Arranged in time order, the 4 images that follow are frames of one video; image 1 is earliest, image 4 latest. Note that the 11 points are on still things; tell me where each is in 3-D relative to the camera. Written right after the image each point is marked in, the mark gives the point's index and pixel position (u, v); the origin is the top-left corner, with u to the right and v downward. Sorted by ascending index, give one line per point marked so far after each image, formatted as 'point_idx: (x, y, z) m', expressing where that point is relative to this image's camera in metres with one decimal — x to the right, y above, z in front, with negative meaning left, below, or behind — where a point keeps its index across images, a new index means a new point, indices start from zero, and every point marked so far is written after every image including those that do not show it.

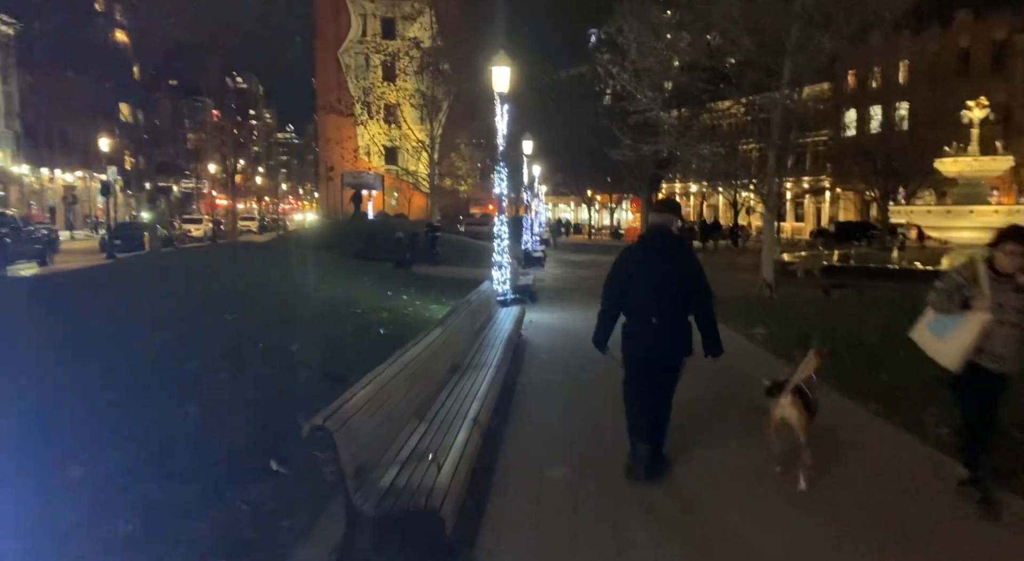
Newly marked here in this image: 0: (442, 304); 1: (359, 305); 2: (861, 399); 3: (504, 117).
0: (-1.4, -0.5, +13.8) m
1: (-2.7, -0.4, +11.8) m
2: (+4.0, -1.3, +7.8) m
3: (-0.2, +3.2, +13.3) m
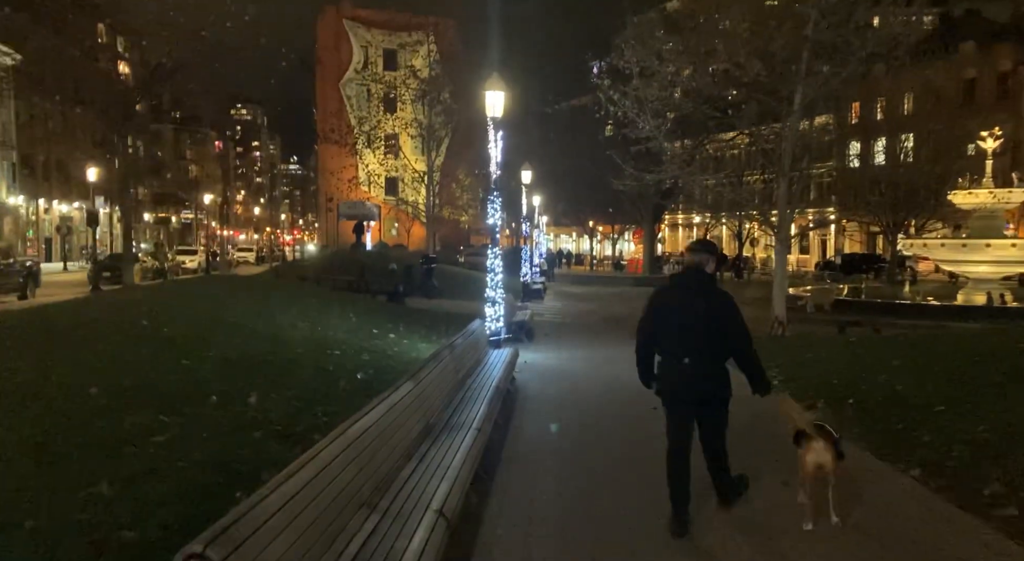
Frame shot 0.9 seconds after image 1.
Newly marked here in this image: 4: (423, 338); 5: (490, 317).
0: (-1.6, -1.2, +12.9) m
1: (-2.8, -1.0, +10.9) m
2: (+3.9, -1.8, +6.8) m
3: (-0.3, +2.6, +12.5) m
4: (-1.8, -1.2, +13.4) m
5: (-0.4, -0.7, +12.4) m
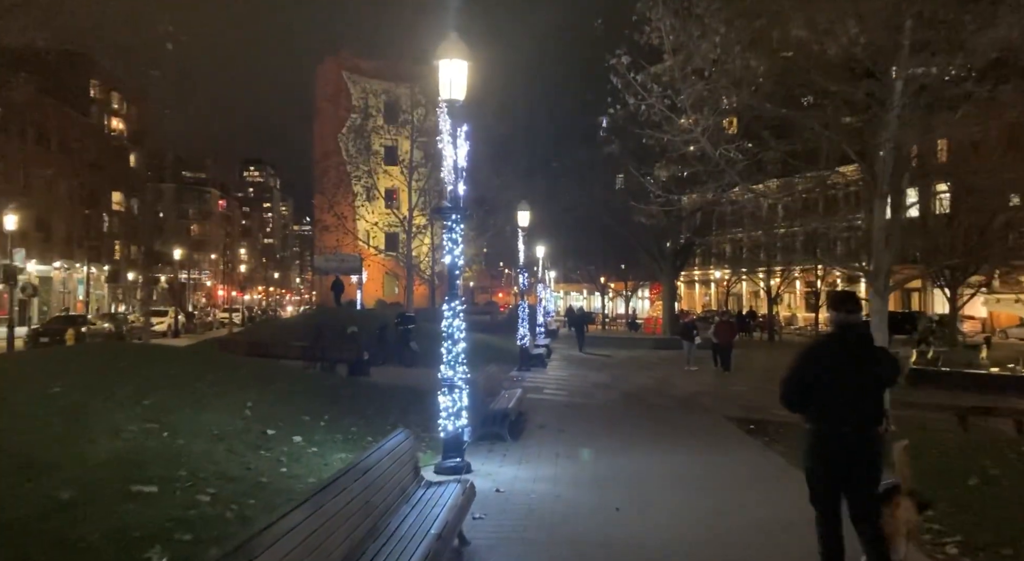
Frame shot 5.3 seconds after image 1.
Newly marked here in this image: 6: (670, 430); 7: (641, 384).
0: (-1.9, -2.1, +8.3) m
1: (-3.2, -1.8, +6.4) m
2: (+3.4, -2.1, +2.1) m
3: (-0.7, +1.7, +8.2) m
4: (-2.1, -2.1, +8.8) m
5: (-0.8, -1.5, +7.9) m
6: (+2.6, -2.5, +11.2) m
7: (+3.6, -2.8, +18.6) m
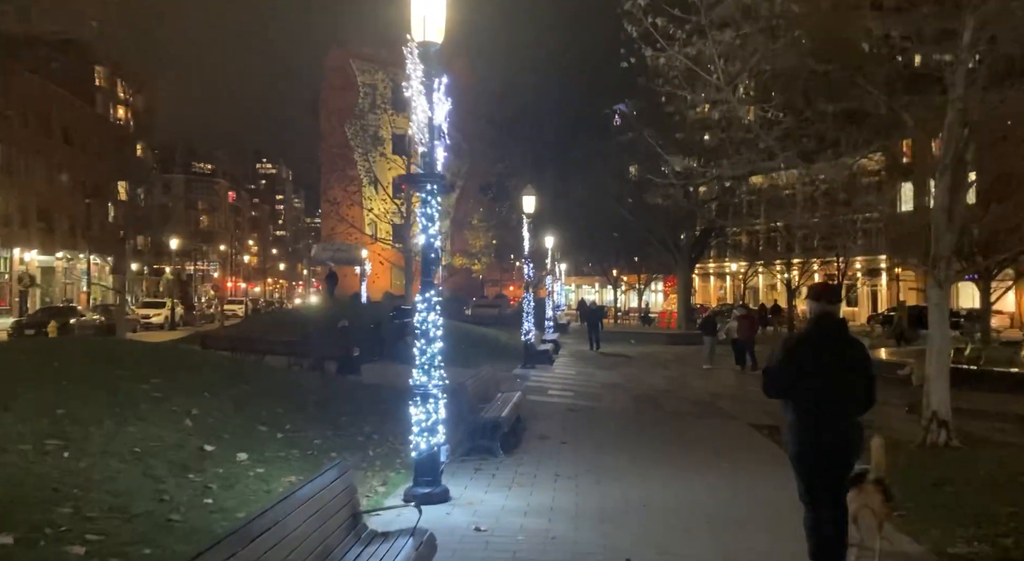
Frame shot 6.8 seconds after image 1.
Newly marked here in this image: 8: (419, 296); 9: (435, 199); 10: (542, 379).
0: (-2.0, -1.9, +6.9) m
1: (-3.3, -1.6, +4.9) m
2: (+3.2, -2.0, +0.6) m
3: (-0.8, +1.8, +6.8) m
4: (-2.2, -1.9, +7.4) m
5: (-0.9, -1.4, +6.4) m
6: (+2.5, -2.3, +9.7) m
7: (+3.6, -2.6, +17.1) m
8: (-0.9, -0.1, +6.7) m
9: (-0.8, +0.8, +6.6) m
10: (+0.8, -2.5, +17.2) m
